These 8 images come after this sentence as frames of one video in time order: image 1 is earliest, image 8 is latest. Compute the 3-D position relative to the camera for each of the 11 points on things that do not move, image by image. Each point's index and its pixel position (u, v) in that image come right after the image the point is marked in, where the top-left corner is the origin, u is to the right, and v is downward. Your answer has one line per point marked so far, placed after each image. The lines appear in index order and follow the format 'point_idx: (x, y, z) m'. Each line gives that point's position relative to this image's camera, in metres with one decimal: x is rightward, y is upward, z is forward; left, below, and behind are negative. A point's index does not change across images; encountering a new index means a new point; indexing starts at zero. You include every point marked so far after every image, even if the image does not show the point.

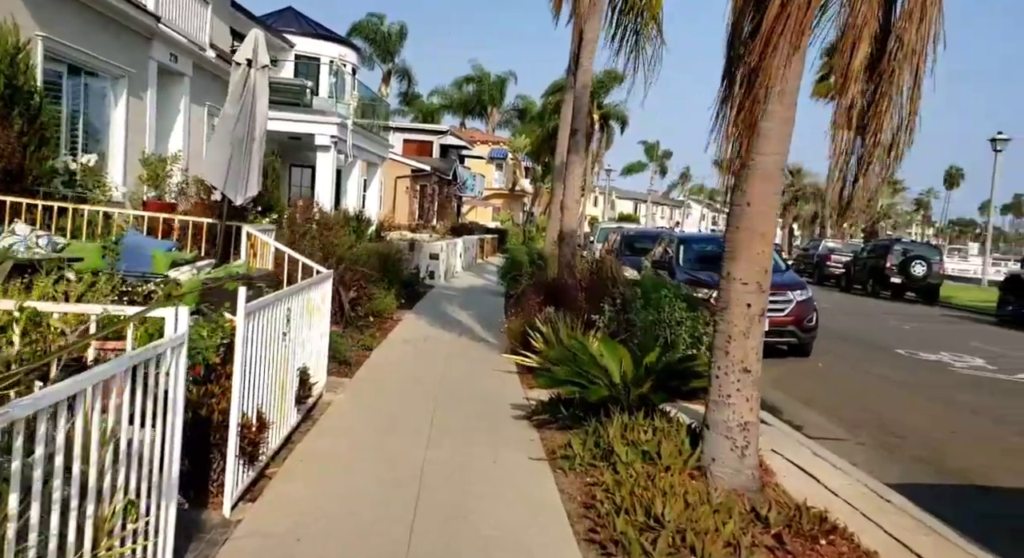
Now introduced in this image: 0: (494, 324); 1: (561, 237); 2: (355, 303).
0: (-0.3, -0.8, +12.6) m
1: (+1.0, +0.9, +15.1) m
2: (-2.2, -0.4, +10.5) m
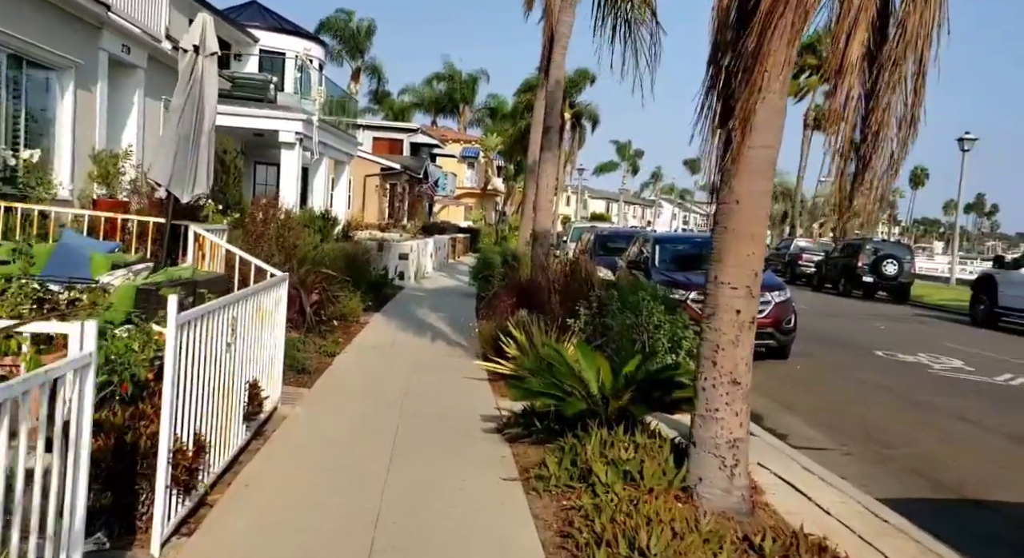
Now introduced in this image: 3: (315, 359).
0: (-0.8, -0.8, +12.2) m
1: (+0.4, +0.8, +14.7) m
2: (-2.6, -0.4, +10.0) m
3: (-2.3, -0.9, +8.7) m
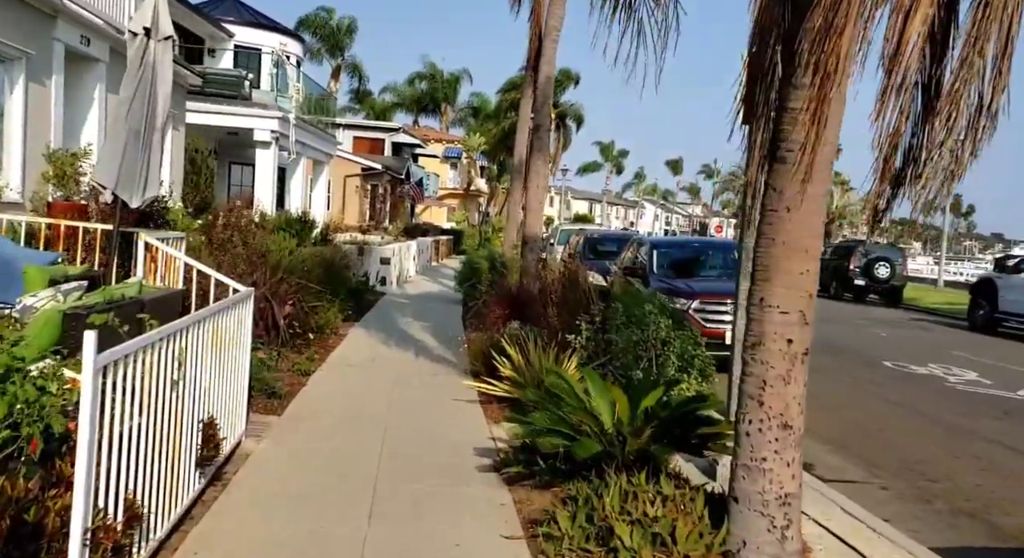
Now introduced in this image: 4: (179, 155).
0: (-0.9, -0.9, +11.4) m
1: (+0.2, +0.7, +13.9) m
2: (-2.7, -0.5, +9.2) m
3: (-2.4, -1.1, +7.9) m
4: (-7.1, +2.6, +15.8) m
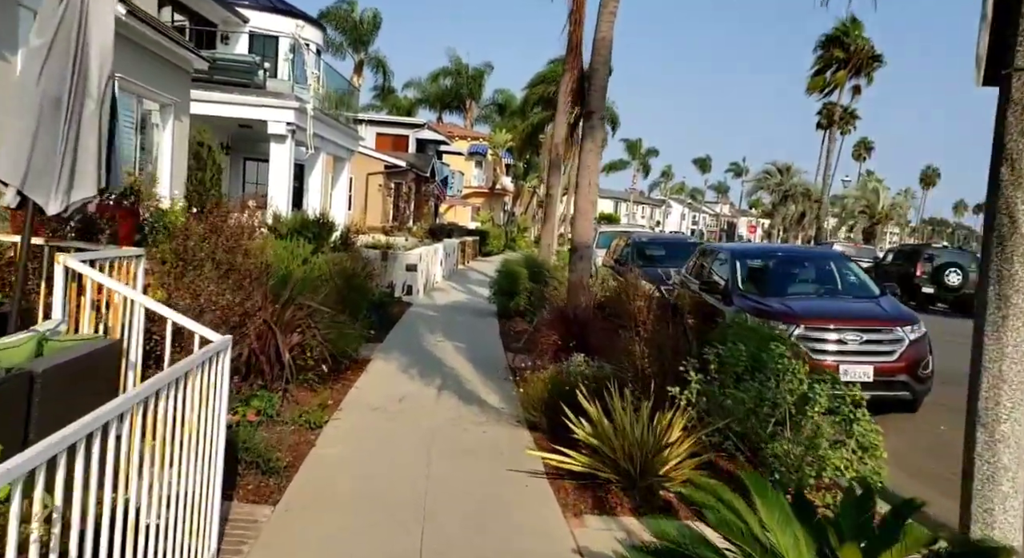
0: (-0.2, -1.1, +9.6) m
1: (+1.0, +0.5, +12.0) m
2: (-2.1, -0.7, +7.3) m
3: (-1.8, -1.3, +6.1) m
4: (-6.2, +2.5, +14.1) m
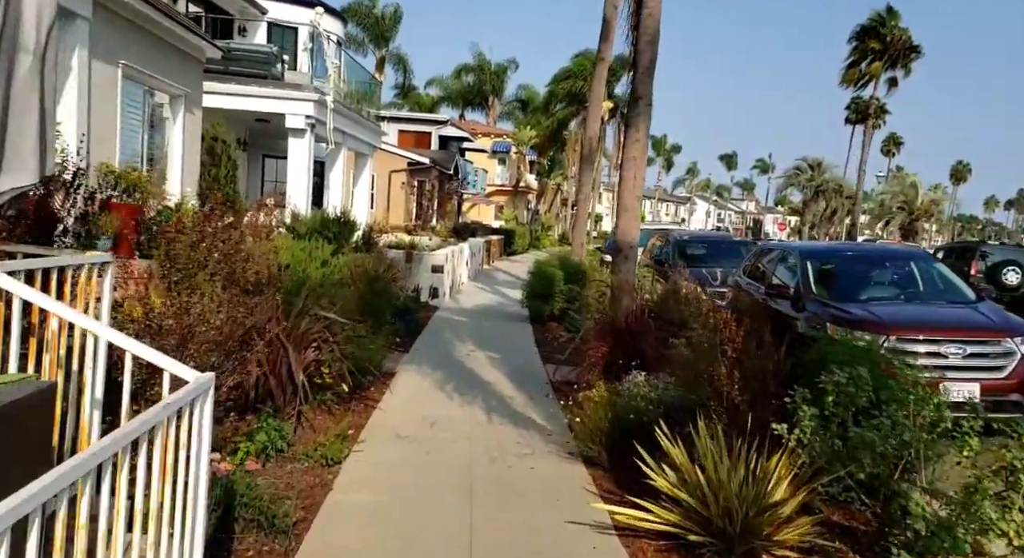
0: (+0.2, -1.2, +8.5) m
1: (+1.5, +0.5, +10.9) m
2: (-1.7, -0.8, +6.3) m
3: (-1.4, -1.3, +5.1) m
4: (-5.6, +2.4, +13.2) m
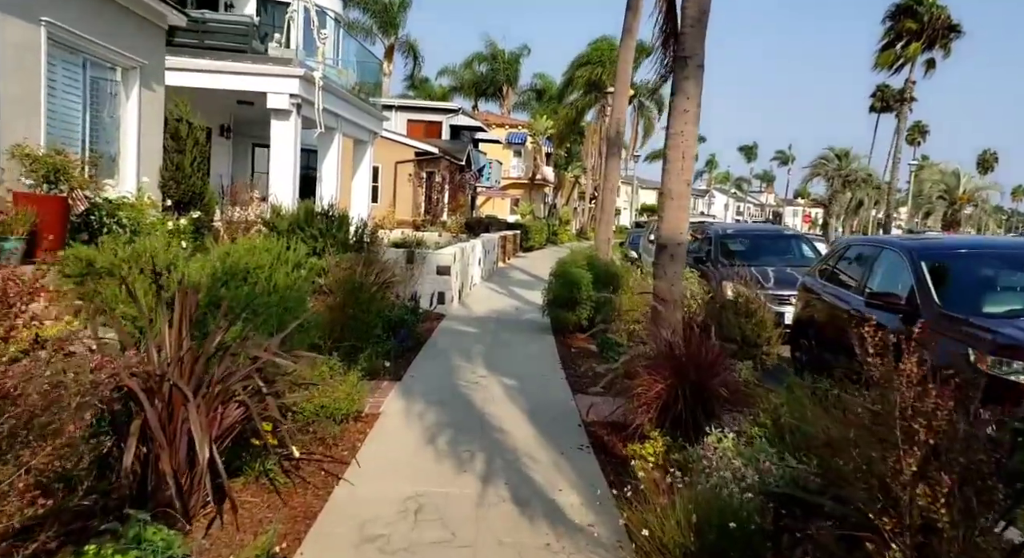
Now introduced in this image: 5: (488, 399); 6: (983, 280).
0: (+0.4, -1.3, +6.4) m
1: (+1.7, +0.4, +8.8) m
2: (-1.5, -0.9, +4.3) m
3: (-1.3, -1.4, +3.0) m
4: (-5.4, +2.3, +11.3) m
5: (-0.2, -1.2, +7.3) m
6: (+4.4, 0.0, +6.9) m
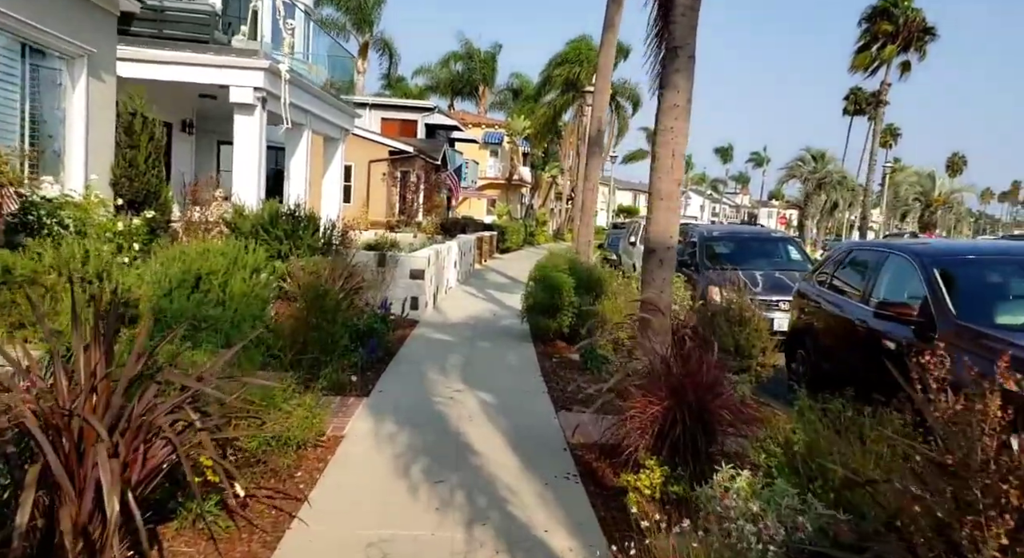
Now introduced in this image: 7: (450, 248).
0: (+0.3, -1.3, +5.8) m
1: (+1.5, +0.4, +8.2) m
2: (-1.6, -0.9, +3.6) m
3: (-1.4, -1.5, +2.4) m
4: (-5.7, +2.2, +10.5) m
5: (-0.4, -1.2, +6.7) m
6: (+4.2, -0.1, +6.4) m
7: (-1.4, +0.7, +16.8) m
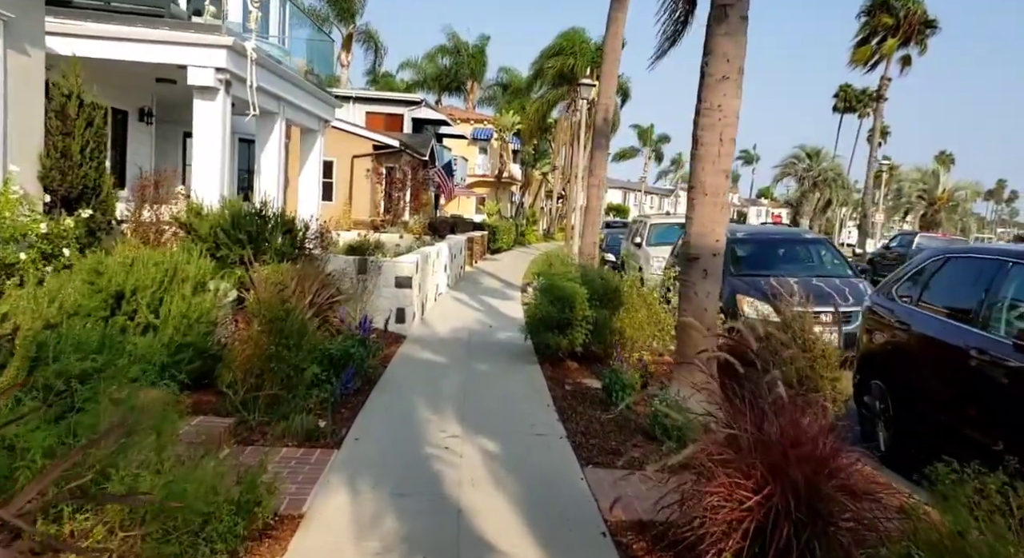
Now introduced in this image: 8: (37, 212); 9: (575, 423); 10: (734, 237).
0: (+0.4, -1.5, +4.3) m
1: (+1.6, +0.2, +6.7) m
2: (-1.5, -1.1, +2.0) m
3: (-1.2, -1.7, +0.8) m
4: (-5.7, +2.1, +8.8) m
5: (-0.3, -1.4, +5.1) m
6: (+4.3, -0.2, +4.9) m
7: (-1.5, +0.6, +15.2) m
8: (-5.4, +0.7, +8.5) m
9: (+0.6, -1.3, +6.6) m
10: (+3.9, +0.7, +13.1) m
